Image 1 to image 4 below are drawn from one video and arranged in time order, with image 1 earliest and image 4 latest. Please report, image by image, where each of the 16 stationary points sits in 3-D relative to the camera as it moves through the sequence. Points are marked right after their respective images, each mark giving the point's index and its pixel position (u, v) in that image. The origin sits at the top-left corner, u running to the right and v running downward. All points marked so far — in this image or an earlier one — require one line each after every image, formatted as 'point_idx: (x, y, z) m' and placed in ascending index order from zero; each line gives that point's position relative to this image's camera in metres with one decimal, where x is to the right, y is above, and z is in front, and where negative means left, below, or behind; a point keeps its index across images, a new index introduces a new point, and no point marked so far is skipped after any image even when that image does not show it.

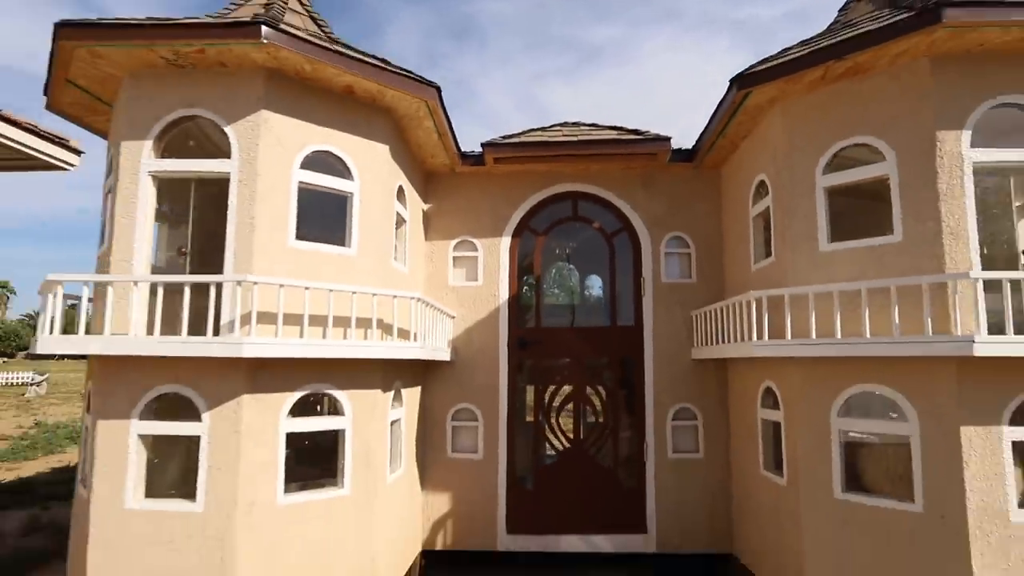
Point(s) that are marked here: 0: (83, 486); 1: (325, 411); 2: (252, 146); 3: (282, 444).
0: (-3.9, -1.8, +5.7) m
1: (-1.7, -1.1, +5.8) m
2: (-2.3, +1.2, +5.5) m
3: (-2.0, -1.3, +5.4) m
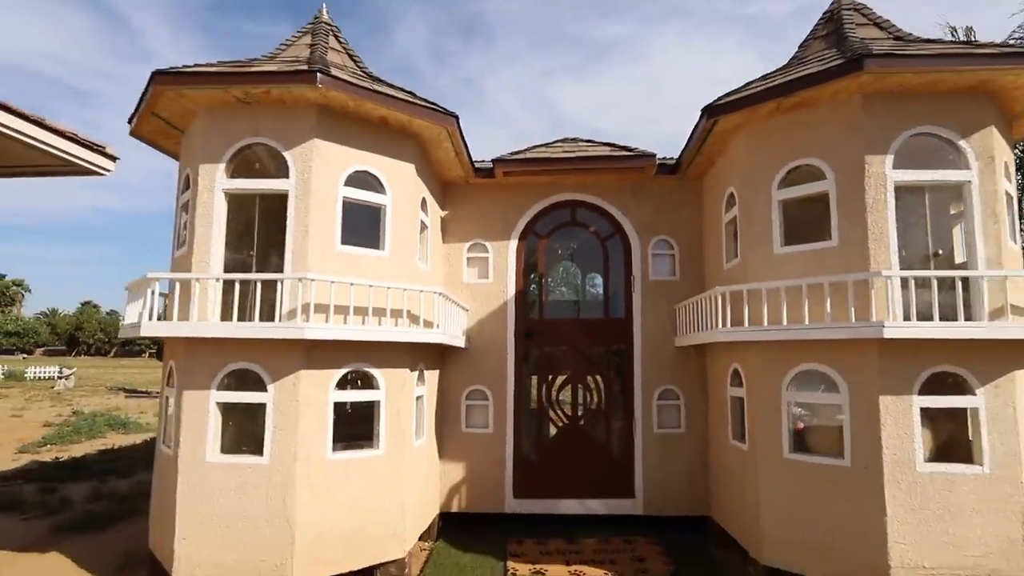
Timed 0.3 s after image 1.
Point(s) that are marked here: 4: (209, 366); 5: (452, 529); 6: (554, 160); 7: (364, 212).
0: (-3.8, -1.8, +7.0) m
1: (-1.7, -1.1, +7.0) m
2: (-2.2, +1.3, +6.7) m
3: (-1.9, -1.3, +6.7) m
4: (-3.2, -0.8, +6.6) m
5: (-0.9, -3.6, +9.4) m
6: (+0.6, +1.8, +9.1) m
7: (-1.7, +0.9, +7.2) m
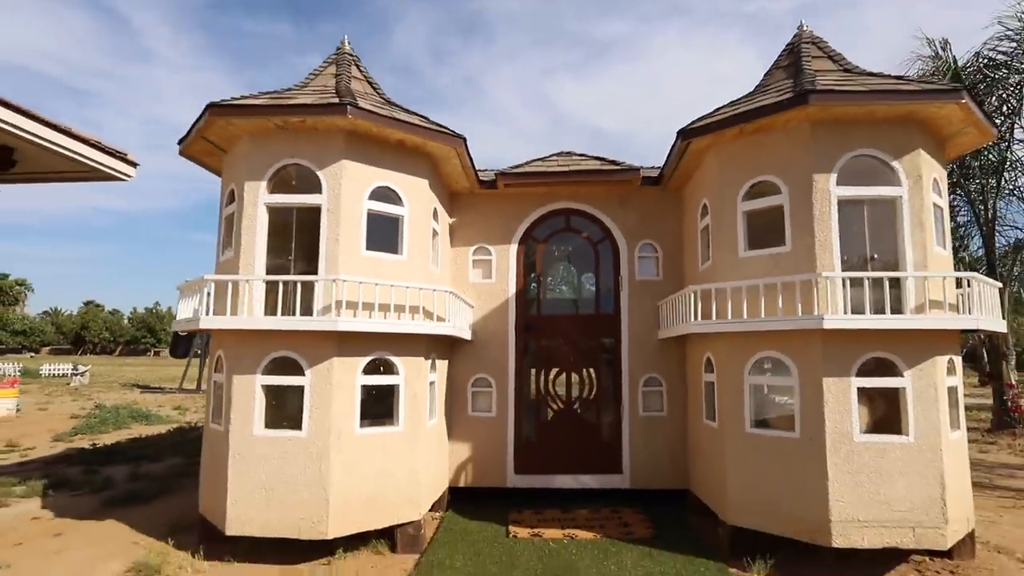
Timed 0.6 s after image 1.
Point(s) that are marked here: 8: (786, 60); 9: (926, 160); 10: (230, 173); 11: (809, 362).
0: (-3.8, -1.8, +8.1) m
1: (-1.7, -1.1, +8.2) m
2: (-2.2, +1.3, +7.8) m
3: (-1.9, -1.3, +7.8) m
4: (-3.2, -0.8, +7.7) m
5: (-0.9, -3.6, +10.5) m
6: (+0.6, +1.9, +10.2) m
7: (-1.7, +0.9, +8.4) m
8: (+3.9, +3.3, +9.0) m
9: (+5.0, +1.6, +7.6) m
10: (-3.8, +1.6, +8.6) m
11: (+3.4, -0.9, +7.3) m
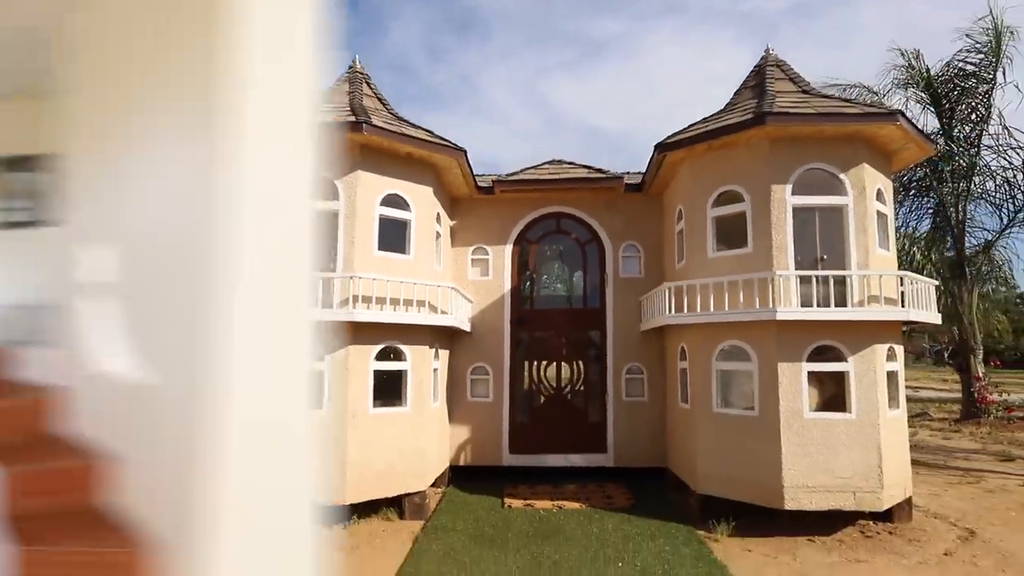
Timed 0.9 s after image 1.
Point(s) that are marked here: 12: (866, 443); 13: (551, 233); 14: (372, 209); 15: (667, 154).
0: (-3.9, -1.7, +9.1) m
1: (-1.7, -1.0, +9.2) m
2: (-2.3, +1.3, +8.8) m
3: (-2.0, -1.2, +8.8) m
4: (-3.2, -0.8, +8.7) m
5: (-1.0, -3.5, +11.6) m
6: (+0.5, +1.9, +11.2) m
7: (-1.8, +0.9, +9.4) m
8: (+3.9, +3.3, +10.1) m
9: (+5.0, +1.6, +8.7) m
10: (-3.9, +1.6, +9.6) m
11: (+3.4, -0.8, +8.3) m
12: (+4.6, -2.0, +8.1) m
13: (+0.7, +1.1, +12.0) m
14: (-2.0, +1.1, +9.0) m
15: (+2.4, +2.0, +9.5) m
